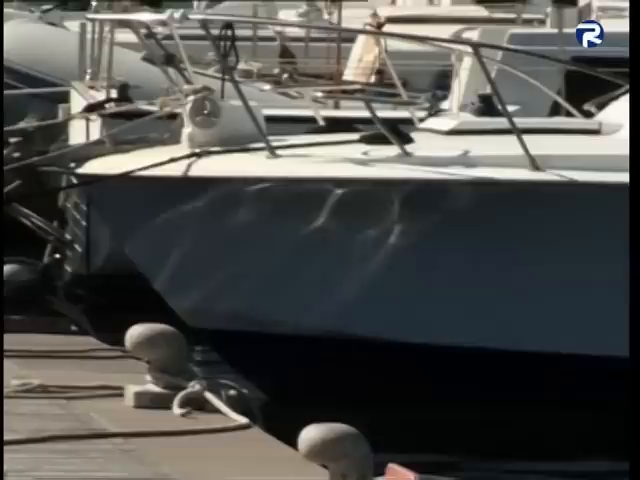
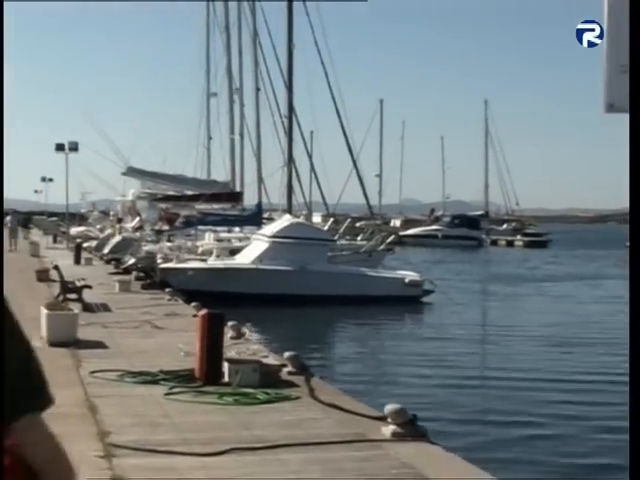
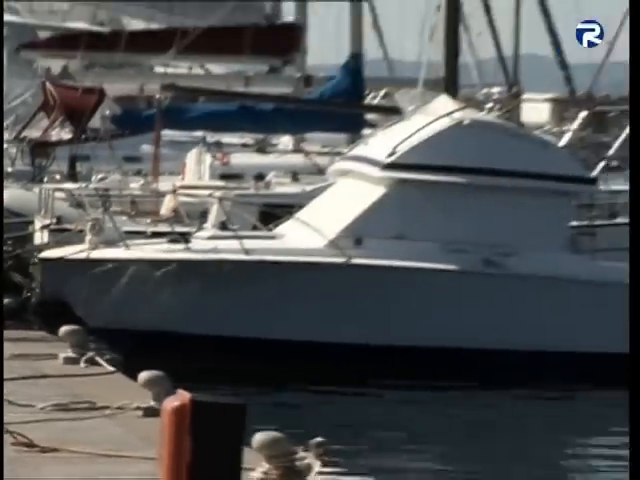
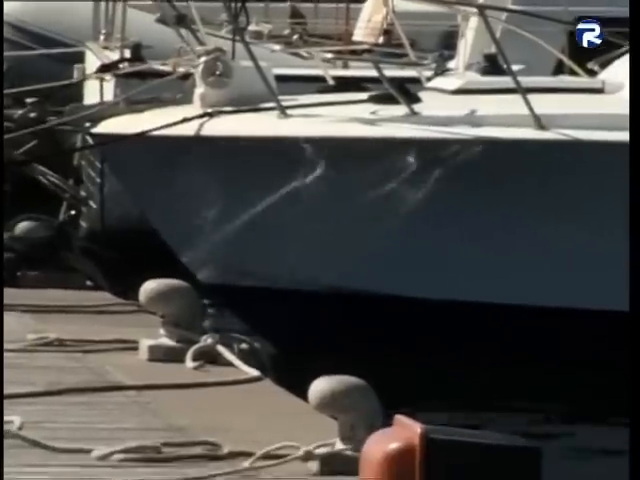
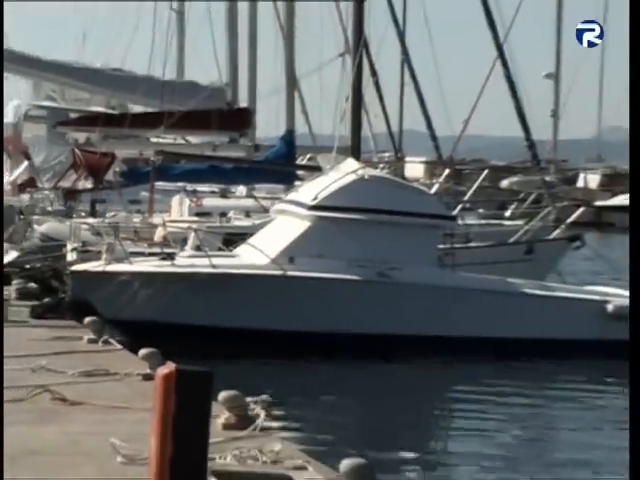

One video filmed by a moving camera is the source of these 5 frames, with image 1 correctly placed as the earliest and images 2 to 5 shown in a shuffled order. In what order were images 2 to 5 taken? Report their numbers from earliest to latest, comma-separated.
4, 3, 5, 2
